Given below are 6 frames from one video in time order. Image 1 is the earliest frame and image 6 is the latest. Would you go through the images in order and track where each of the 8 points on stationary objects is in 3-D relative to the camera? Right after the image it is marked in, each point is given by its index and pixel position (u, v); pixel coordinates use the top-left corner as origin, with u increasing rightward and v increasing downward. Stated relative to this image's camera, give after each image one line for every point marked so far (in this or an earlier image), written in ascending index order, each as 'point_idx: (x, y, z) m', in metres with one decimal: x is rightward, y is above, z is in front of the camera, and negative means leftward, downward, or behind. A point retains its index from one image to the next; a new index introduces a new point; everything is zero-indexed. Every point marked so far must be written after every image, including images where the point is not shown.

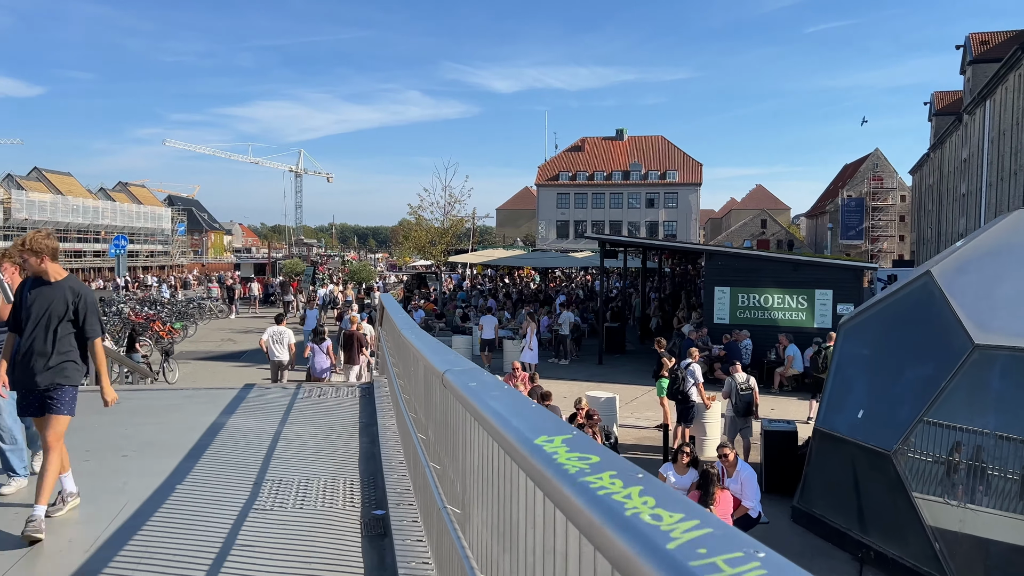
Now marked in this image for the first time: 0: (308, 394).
0: (-2.4, -1.2, +8.3) m
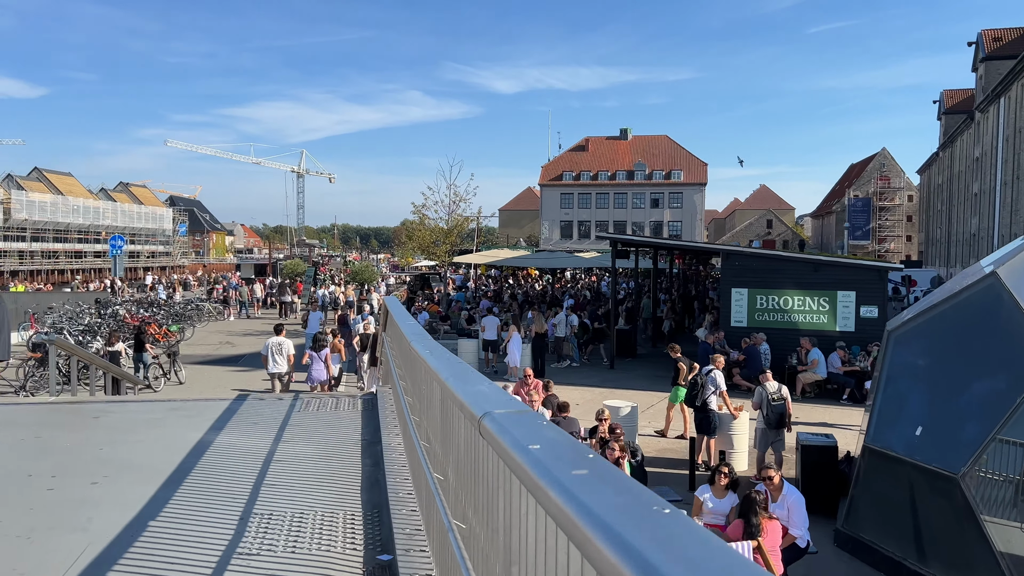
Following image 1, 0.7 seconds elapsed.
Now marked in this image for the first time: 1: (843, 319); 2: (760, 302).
0: (-2.2, -1.3, +7.7) m
1: (+7.0, -0.6, +15.0) m
2: (+5.4, -0.3, +15.5) m
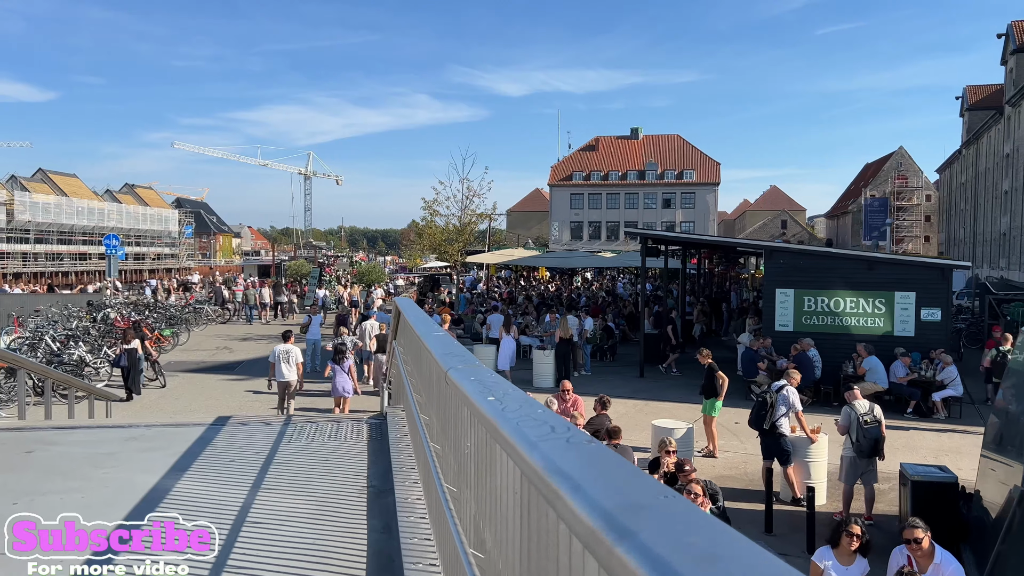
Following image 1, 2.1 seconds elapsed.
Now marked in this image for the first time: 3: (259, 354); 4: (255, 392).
0: (-1.9, -1.3, +6.2) m
1: (+7.4, -0.7, +13.5) m
2: (+5.8, -0.3, +14.0) m
3: (-6.6, -1.7, +18.6) m
4: (-5.1, -2.0, +14.1) m
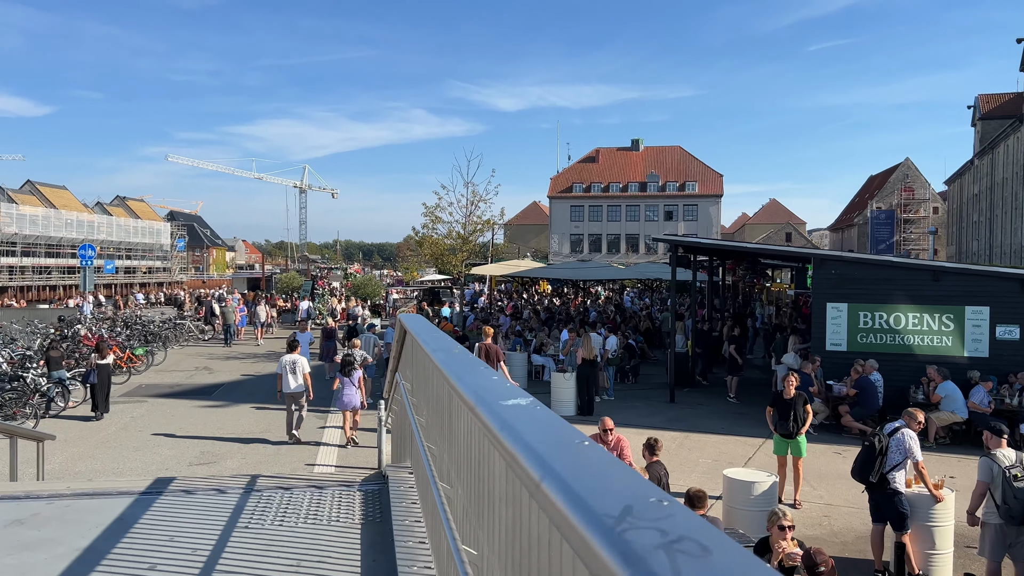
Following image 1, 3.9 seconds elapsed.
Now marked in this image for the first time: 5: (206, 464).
0: (-1.5, -1.3, +4.5) m
1: (+7.7, -0.9, +11.8) m
2: (+6.1, -0.6, +12.3) m
3: (-6.3, -2.0, +16.9) m
4: (-4.8, -2.3, +12.3) m
5: (-4.0, -2.3, +9.4) m
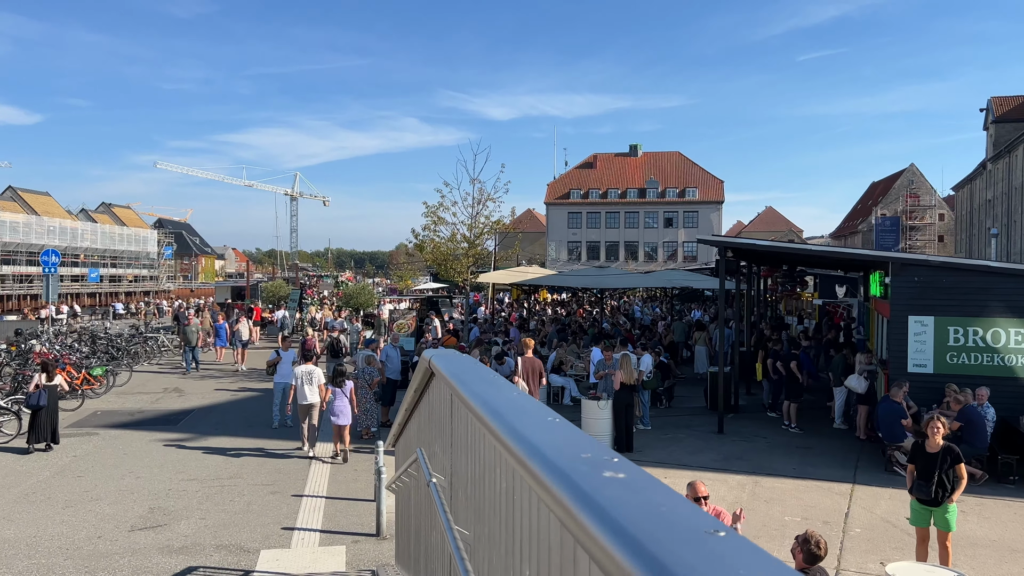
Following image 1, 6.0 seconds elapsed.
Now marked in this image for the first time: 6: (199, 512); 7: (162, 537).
0: (-1.1, -1.4, +2.4) m
1: (+8.0, -1.0, +9.8) m
2: (+6.4, -0.7, +10.4) m
3: (-6.0, -2.3, +14.7) m
4: (-4.5, -2.4, +10.2) m
5: (-3.6, -2.4, +7.2) m
6: (-3.4, -2.4, +7.7) m
7: (-3.5, -2.5, +7.0) m
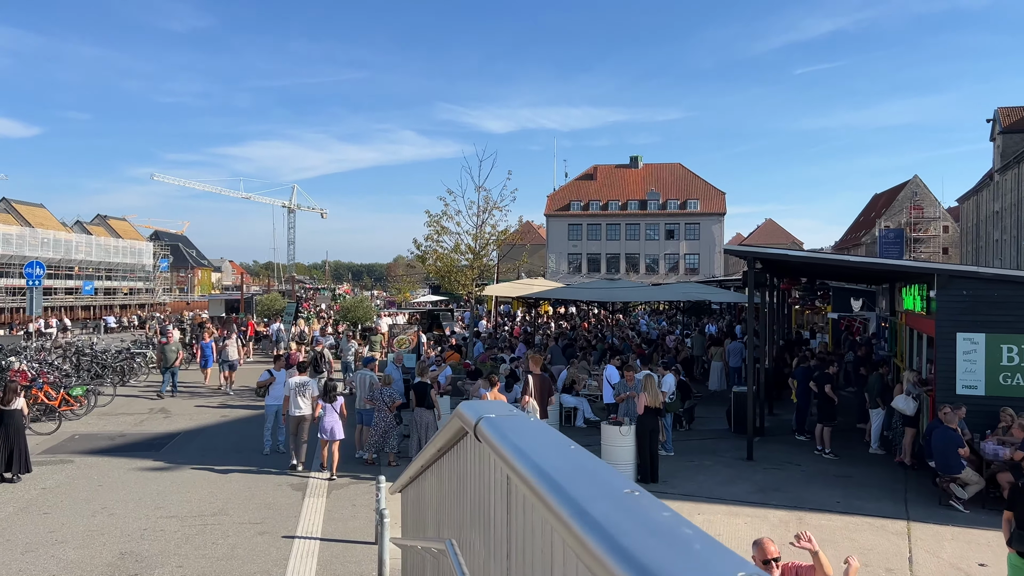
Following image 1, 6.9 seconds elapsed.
0: (-0.9, -1.5, +1.5) m
1: (+8.2, -1.2, +9.0) m
2: (+6.6, -0.9, +9.5) m
3: (-5.9, -2.5, +13.8) m
4: (-4.3, -2.6, +9.3) m
5: (-3.4, -2.6, +6.3) m
6: (-3.2, -2.6, +6.8) m
7: (-3.3, -2.6, +6.1) m
